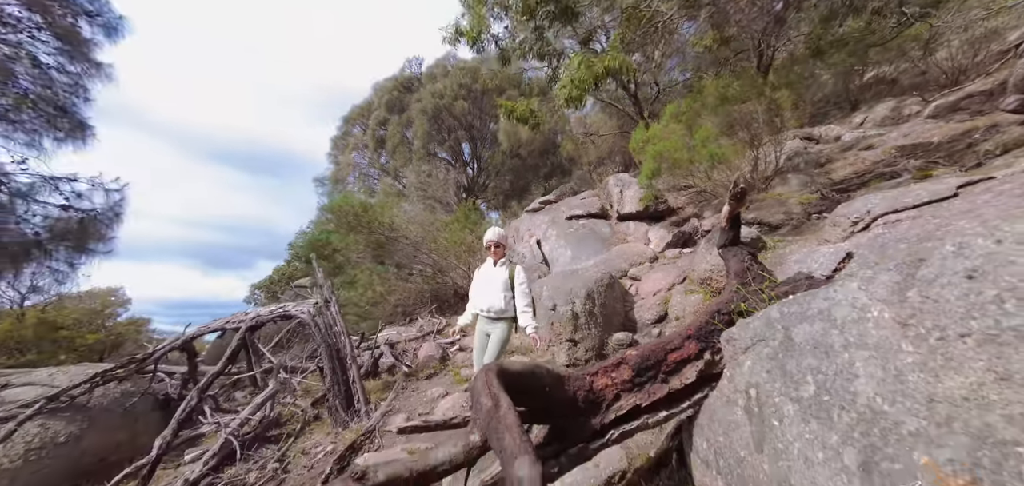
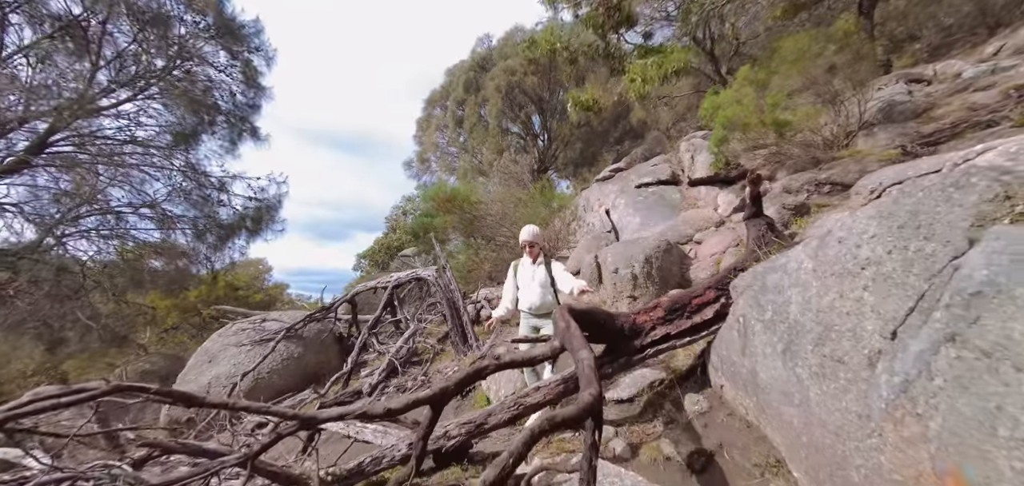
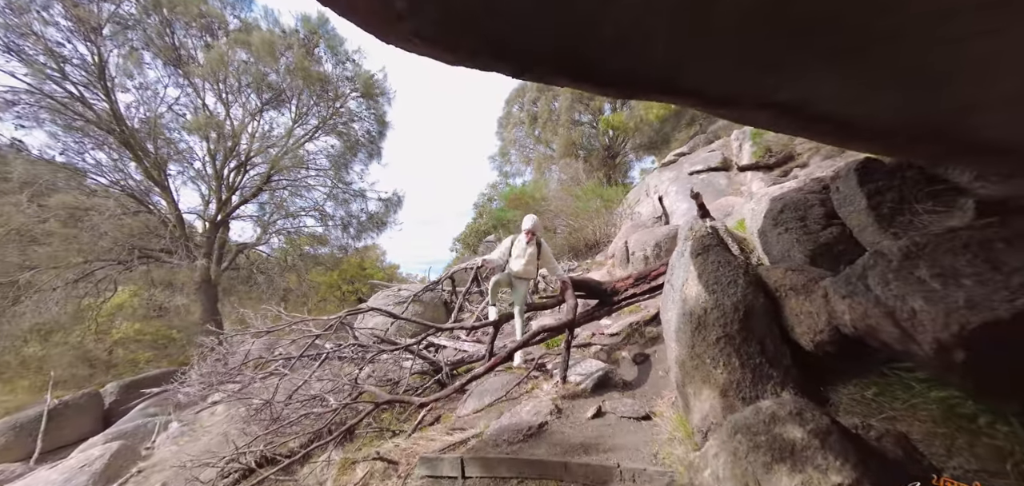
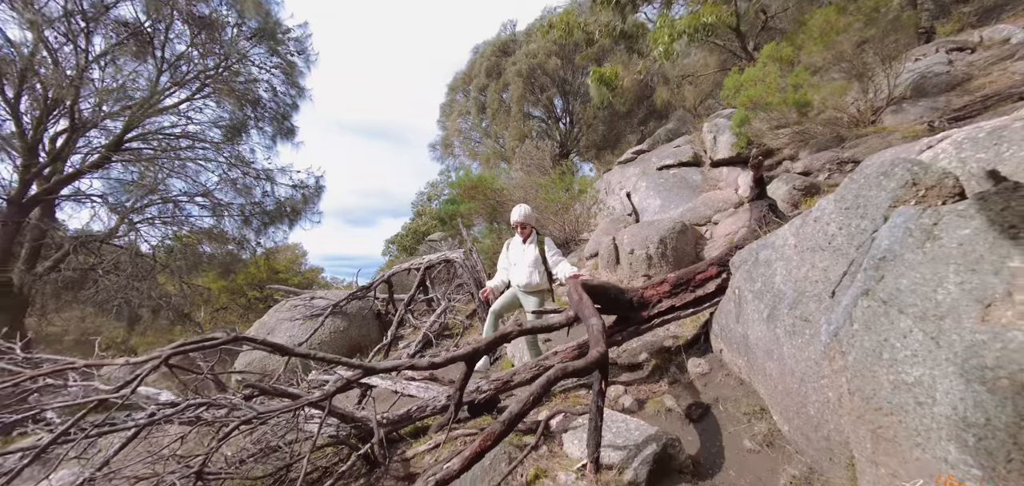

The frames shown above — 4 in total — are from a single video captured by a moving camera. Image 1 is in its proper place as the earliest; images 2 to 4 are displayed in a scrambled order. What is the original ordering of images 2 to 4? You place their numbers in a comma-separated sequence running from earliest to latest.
2, 4, 3
